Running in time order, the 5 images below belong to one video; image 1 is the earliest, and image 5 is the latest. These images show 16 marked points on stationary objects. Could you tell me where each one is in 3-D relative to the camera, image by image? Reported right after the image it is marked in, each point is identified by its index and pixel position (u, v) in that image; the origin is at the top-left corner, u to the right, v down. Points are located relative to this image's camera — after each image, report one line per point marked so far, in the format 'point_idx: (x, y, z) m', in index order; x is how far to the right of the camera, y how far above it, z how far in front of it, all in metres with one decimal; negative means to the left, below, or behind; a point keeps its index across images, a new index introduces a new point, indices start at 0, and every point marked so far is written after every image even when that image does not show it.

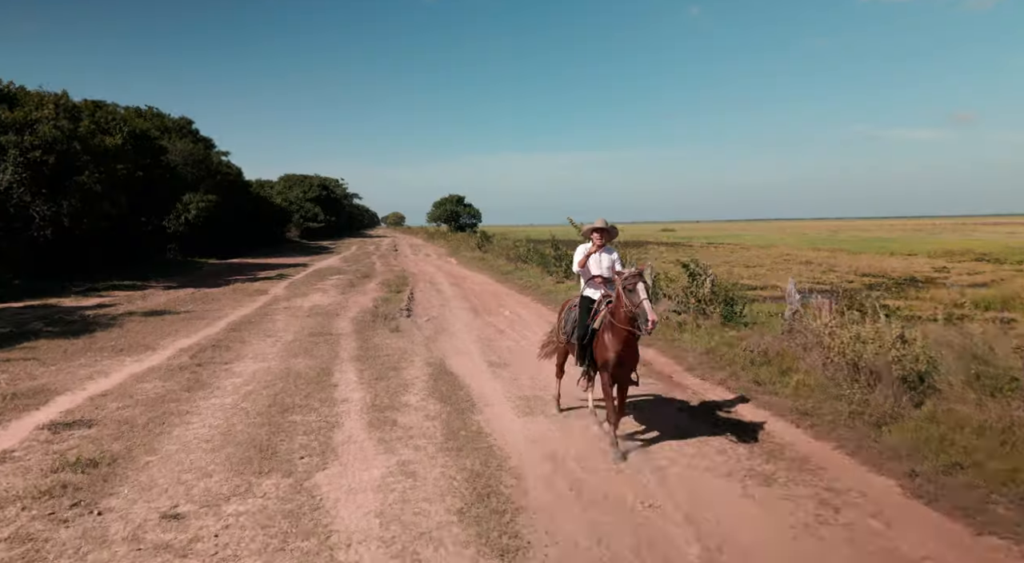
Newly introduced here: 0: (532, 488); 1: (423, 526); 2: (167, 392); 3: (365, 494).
0: (+0.2, -1.9, +5.8) m
1: (-0.7, -2.0, +5.1) m
2: (-5.0, -1.6, +9.1) m
3: (-1.3, -1.9, +5.8) m
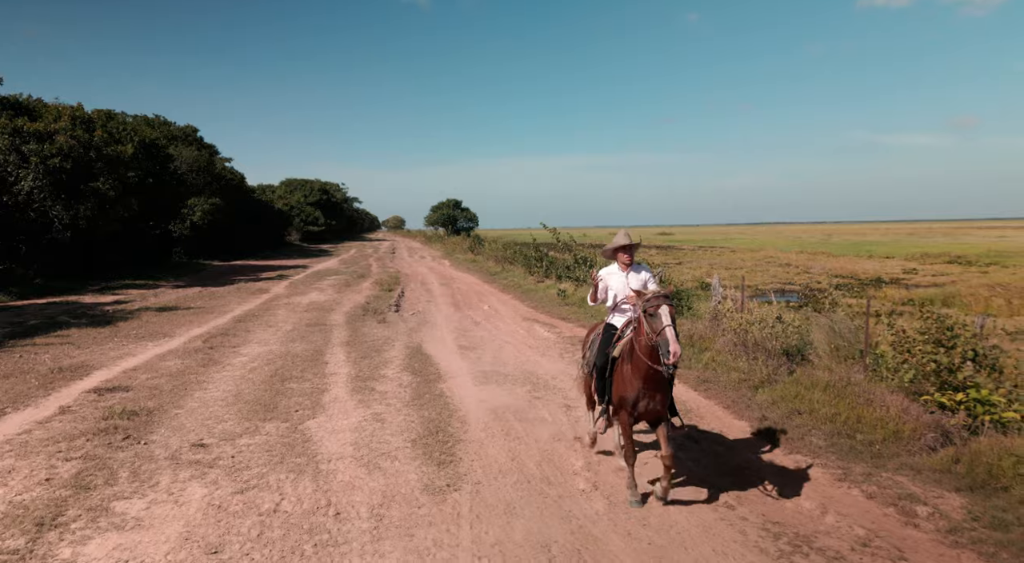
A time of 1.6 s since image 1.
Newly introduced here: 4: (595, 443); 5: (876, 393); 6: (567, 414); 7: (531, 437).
0: (-0.5, -1.8, +7.7) m
1: (-1.4, -1.9, +7.0) m
2: (-5.7, -1.5, +11.0) m
3: (-2.0, -1.8, +7.6) m
4: (+1.0, -1.9, +7.1) m
5: (+4.4, -1.3, +7.6) m
6: (+0.8, -1.8, +8.4) m
7: (+0.3, -1.9, +7.5) m
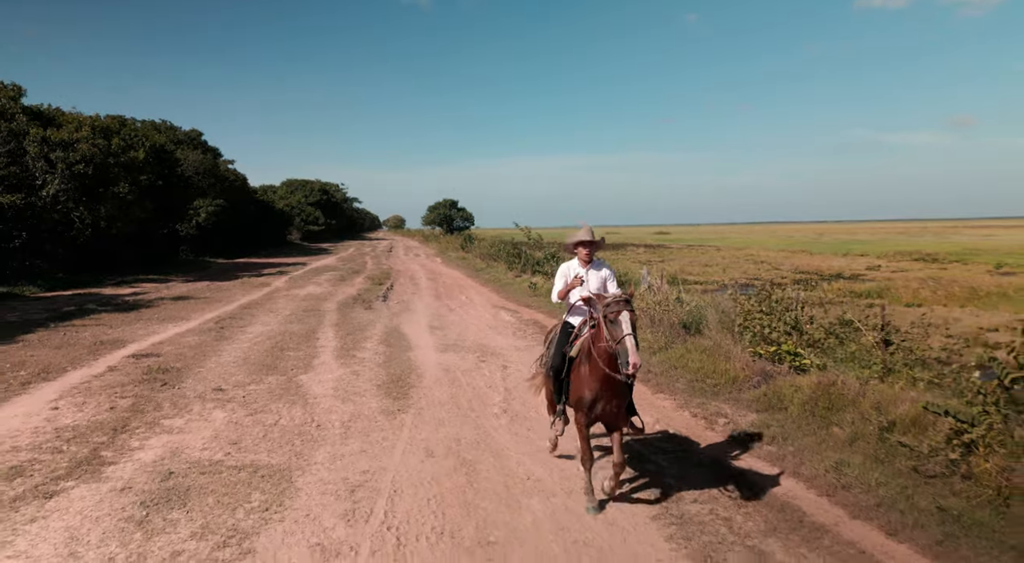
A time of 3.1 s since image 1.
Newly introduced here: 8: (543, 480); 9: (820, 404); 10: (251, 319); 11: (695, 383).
0: (-1.4, -1.6, +10.1) m
1: (-2.3, -1.6, +9.4) m
2: (-6.6, -1.3, +13.4) m
3: (-2.9, -1.6, +10.0) m
4: (+0.1, -1.7, +9.6) m
5: (+3.4, -1.1, +10.0) m
6: (-0.1, -1.6, +10.8) m
7: (-0.7, -1.6, +9.9) m
8: (+0.3, -1.9, +6.1) m
9: (+3.7, -1.5, +7.6) m
10: (-6.9, -1.0, +16.7) m
11: (+2.7, -1.5, +9.4) m
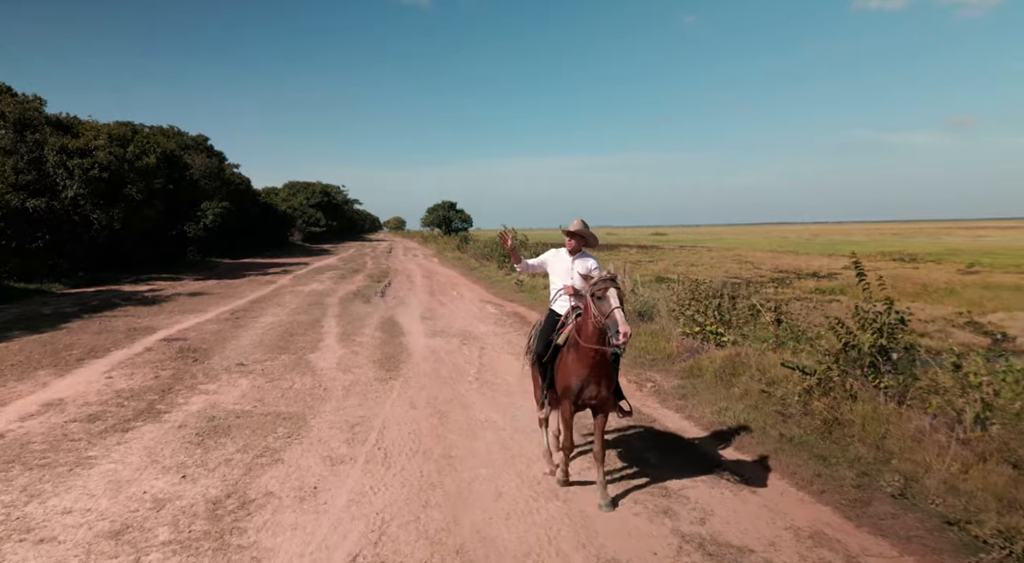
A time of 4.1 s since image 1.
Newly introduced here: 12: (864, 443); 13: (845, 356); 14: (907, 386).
0: (-1.9, -1.5, +12.1) m
1: (-2.8, -1.5, +11.4) m
2: (-7.1, -1.1, +15.4) m
3: (-3.4, -1.5, +12.0) m
4: (-0.4, -1.5, +11.5) m
5: (+3.0, -0.9, +11.9) m
6: (-0.6, -1.4, +12.8) m
7: (-1.1, -1.5, +11.9) m
8: (-0.2, -1.8, +8.1) m
9: (+3.2, -1.3, +9.5) m
10: (-7.4, -0.9, +18.6) m
11: (+2.3, -1.4, +11.4) m
12: (+3.7, -1.7, +6.6) m
13: (+4.0, -0.9, +7.7) m
14: (+4.4, -1.2, +7.1) m
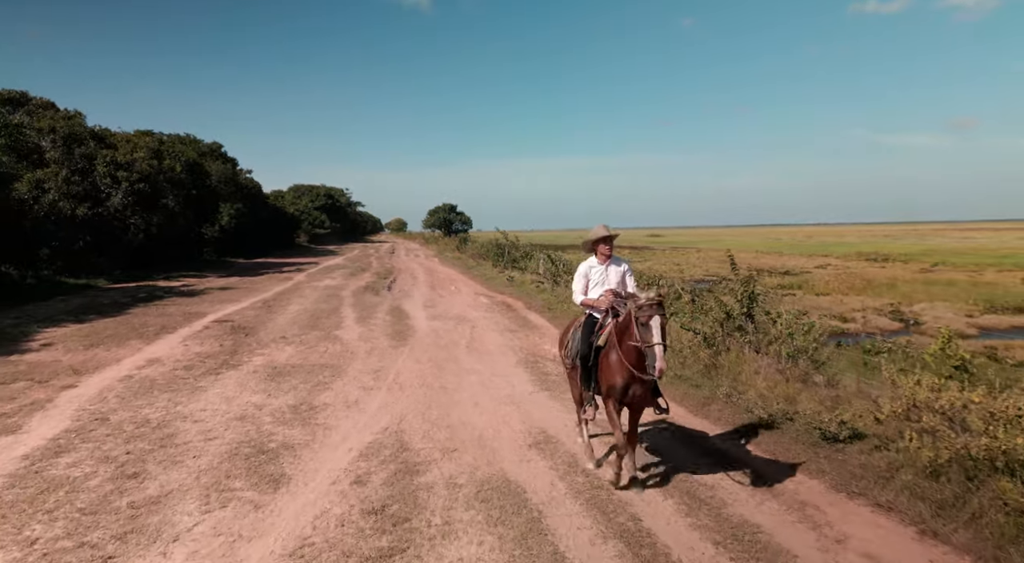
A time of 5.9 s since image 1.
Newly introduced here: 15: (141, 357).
0: (-2.3, -1.2, +15.2) m
1: (-3.2, -1.3, +14.5) m
2: (-7.4, -0.9, +18.5) m
3: (-3.8, -1.3, +15.2) m
4: (-0.8, -1.3, +14.7) m
5: (+2.6, -0.7, +15.1) m
6: (-1.0, -1.2, +15.9) m
7: (-1.5, -1.3, +15.0) m
8: (-0.6, -1.6, +11.2) m
9: (+2.8, -1.1, +12.7) m
10: (-7.8, -0.7, +21.8) m
11: (+1.9, -1.2, +14.5) m
12: (+3.3, -1.5, +9.8) m
13: (+3.7, -0.7, +10.9) m
14: (+4.0, -0.9, +10.3) m
15: (-7.3, -1.5, +12.4) m
